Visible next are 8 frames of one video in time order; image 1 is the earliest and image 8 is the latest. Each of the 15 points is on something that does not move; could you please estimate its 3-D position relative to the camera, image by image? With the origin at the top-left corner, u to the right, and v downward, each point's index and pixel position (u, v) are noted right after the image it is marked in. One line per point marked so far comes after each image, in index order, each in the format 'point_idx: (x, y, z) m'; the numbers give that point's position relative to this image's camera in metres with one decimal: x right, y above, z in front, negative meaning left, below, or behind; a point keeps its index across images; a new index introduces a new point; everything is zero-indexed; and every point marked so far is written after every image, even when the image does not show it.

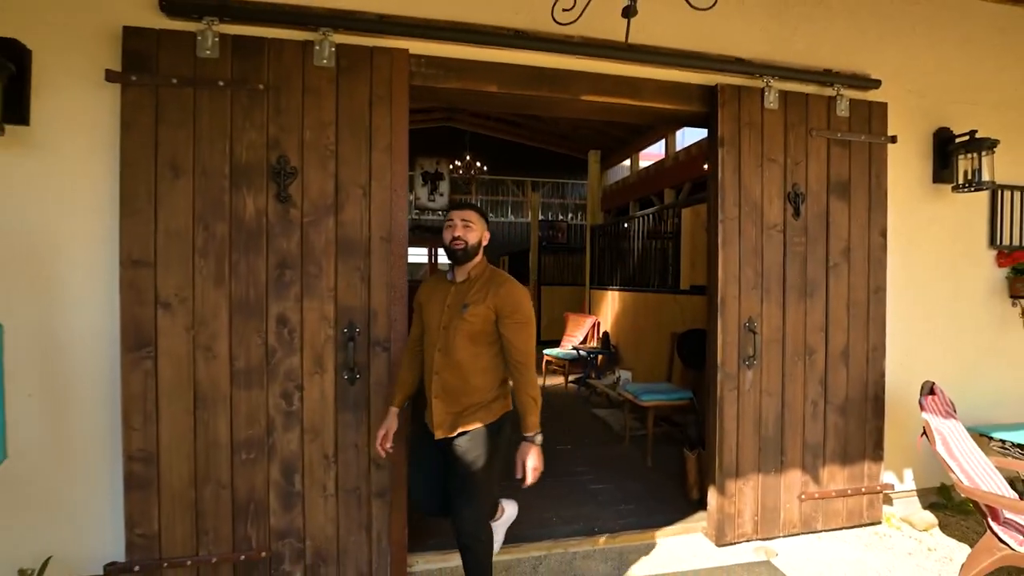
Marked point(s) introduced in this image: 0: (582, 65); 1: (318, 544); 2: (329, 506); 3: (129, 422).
0: (+0.3, +1.1, +2.3) m
1: (-0.8, -1.1, +2.1) m
2: (-0.8, -1.0, +2.1) m
3: (-1.6, -0.5, +1.9) m
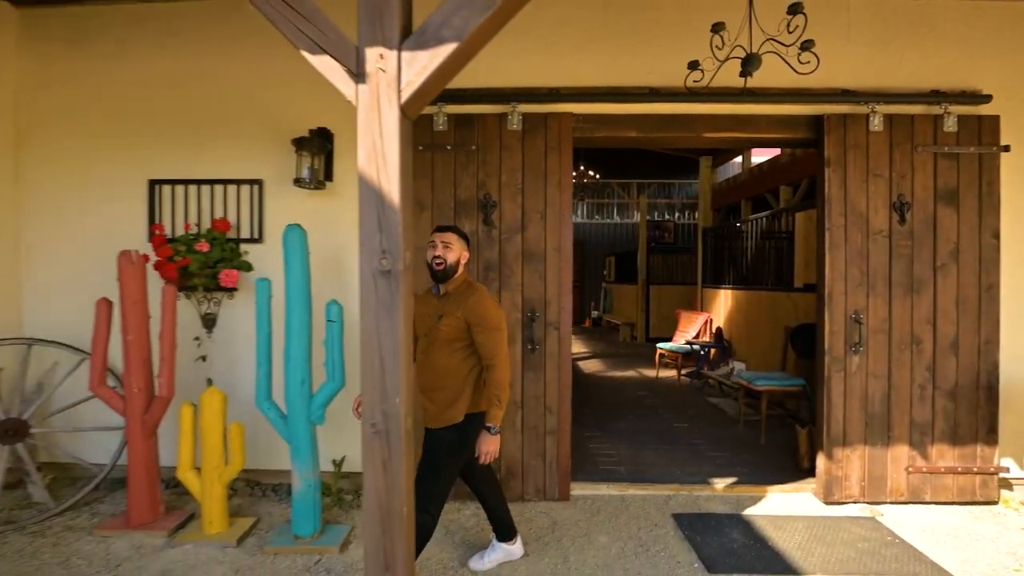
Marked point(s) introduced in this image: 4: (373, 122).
0: (+1.2, +1.1, +2.9) m
1: (0.0, -1.1, +3.0) m
2: (0.0, -0.9, +3.0) m
3: (-0.7, -0.5, +3.0) m
4: (-0.4, +0.5, +1.5) m
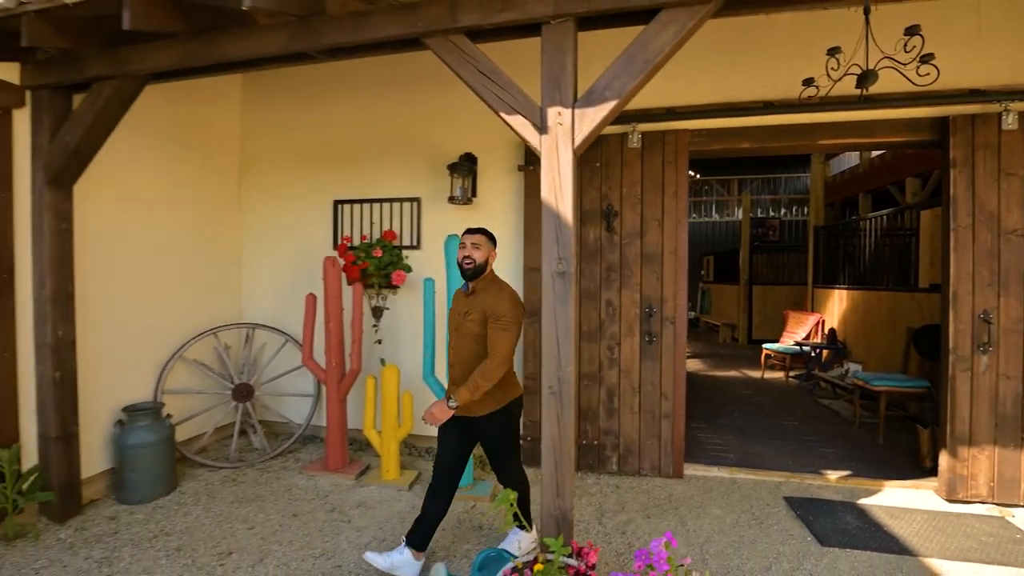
0: (+2.0, +1.1, +3.1) m
1: (+0.8, -1.1, +3.3) m
2: (+0.9, -0.9, +3.3) m
3: (+0.1, -0.5, +3.5) m
4: (+0.2, +0.5, +1.9) m
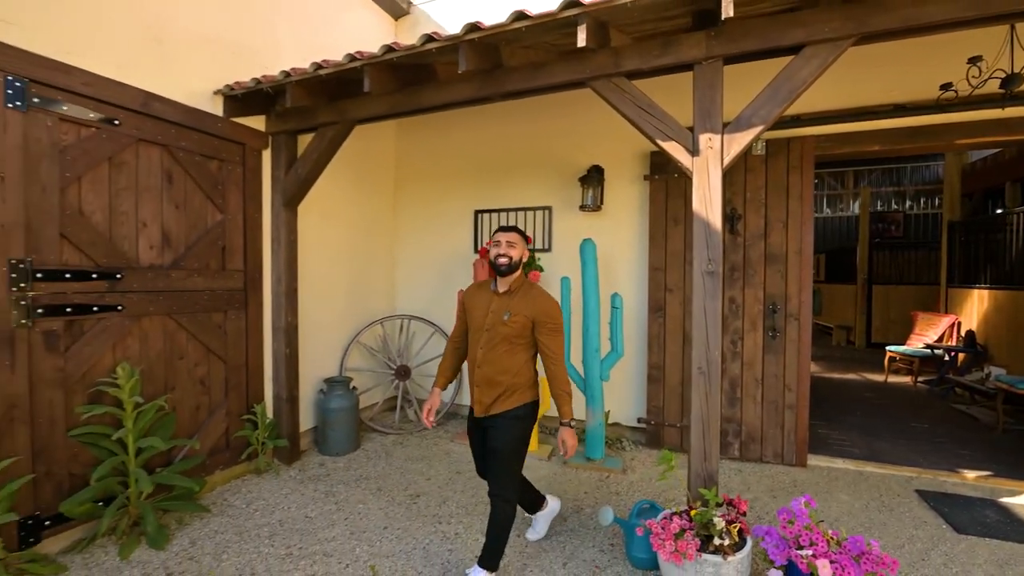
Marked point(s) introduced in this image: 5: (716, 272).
0: (+3.0, +1.1, +3.1) m
1: (+1.8, -1.1, +3.6) m
2: (+1.9, -0.9, +3.6) m
3: (+1.1, -0.5, +3.8) m
4: (+0.9, +0.5, +2.3) m
5: (+1.0, +0.1, +2.3) m
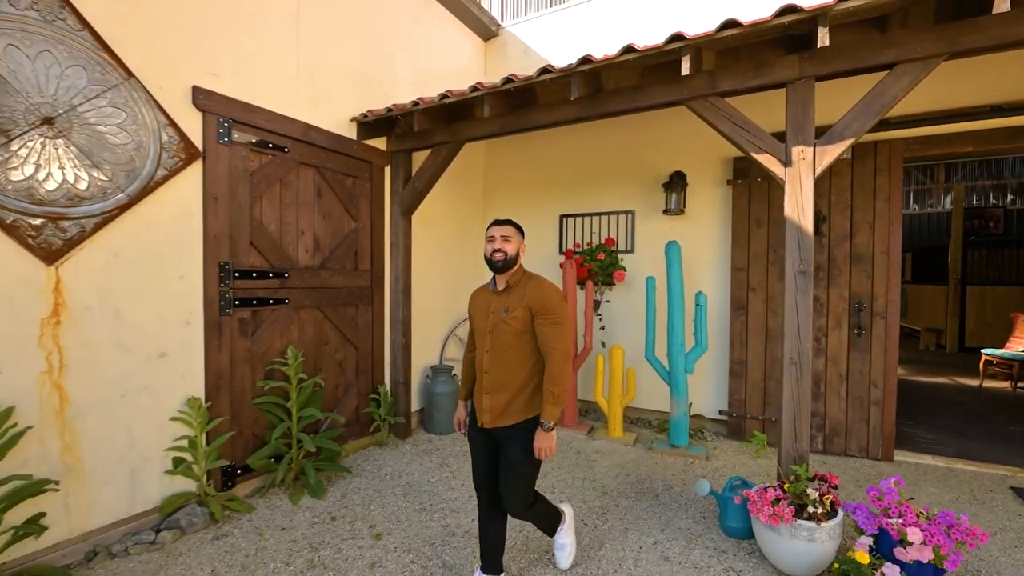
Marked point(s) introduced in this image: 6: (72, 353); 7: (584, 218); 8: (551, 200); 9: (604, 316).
0: (+3.7, +1.1, +3.1) m
1: (+2.6, -1.1, +3.7) m
2: (+2.6, -0.9, +3.7) m
3: (+1.9, -0.5, +4.0) m
4: (+1.5, +0.5, +2.5) m
5: (+1.6, +0.1, +2.5) m
6: (-2.1, -0.3, +2.3) m
7: (+0.7, +0.7, +4.8) m
8: (+0.4, +0.9, +5.0) m
9: (+0.9, -0.3, +4.8) m
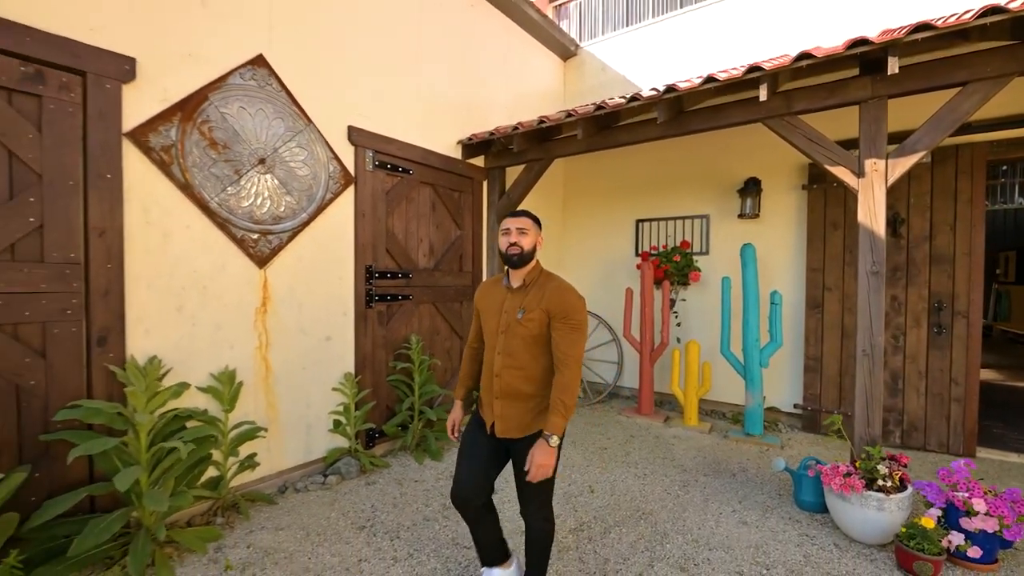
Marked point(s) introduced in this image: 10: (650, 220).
0: (+4.3, +1.1, +3.1) m
1: (+3.3, -1.1, +3.8) m
2: (+3.3, -0.9, +3.8) m
3: (+2.7, -0.5, +4.2) m
4: (+2.1, +0.5, +2.8) m
5: (+2.2, +0.1, +2.8) m
6: (-1.6, -0.3, +3.0) m
7: (+1.6, +0.7, +5.2) m
8: (+1.3, +0.9, +5.4) m
9: (+1.8, -0.3, +5.1) m
10: (+1.5, +0.8, +5.2) m
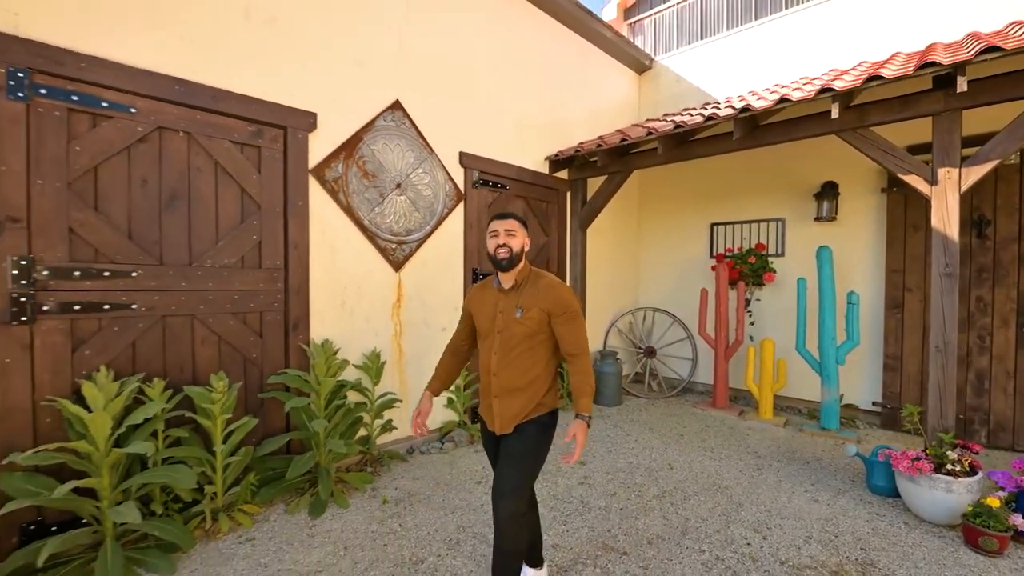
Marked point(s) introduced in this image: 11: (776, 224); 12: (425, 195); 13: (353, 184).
0: (+5.0, +1.1, +3.1) m
1: (+4.0, -1.1, +3.9) m
2: (+4.1, -0.9, +3.9) m
3: (+3.5, -0.5, +4.4) m
4: (+2.8, +0.5, +3.0) m
5: (+2.8, +0.1, +3.0) m
6: (-0.9, -0.3, +3.7) m
7: (+2.6, +0.7, +5.4) m
8: (+2.3, +0.9, +5.7) m
9: (+2.8, -0.3, +5.4) m
10: (+2.5, +0.8, +5.5) m
11: (+2.9, +0.7, +5.1) m
12: (-0.7, +0.8, +3.8) m
13: (-1.1, +0.7, +3.4) m
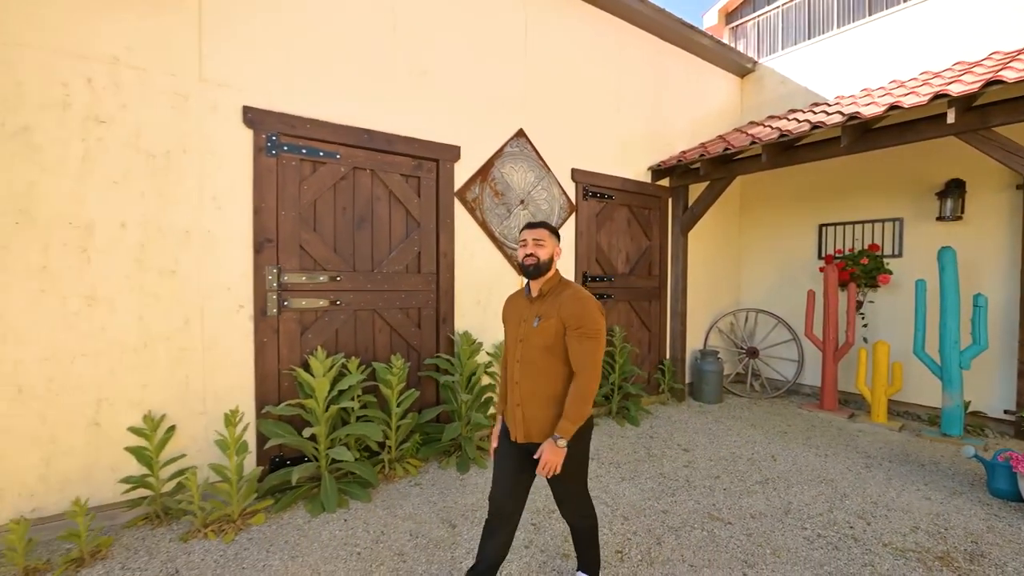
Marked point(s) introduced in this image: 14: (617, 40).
0: (+5.7, +1.1, +2.6) m
1: (+5.0, -1.1, +3.6) m
2: (+5.0, -0.9, +3.6) m
3: (+4.5, -0.5, +4.2) m
4: (+3.6, +0.5, +3.0) m
5: (+3.6, +0.1, +2.9) m
6: (+0.1, -0.3, +4.4) m
7: (+3.8, +0.7, +5.4) m
8: (+3.6, +0.9, +5.7) m
9: (+4.0, -0.3, +5.3) m
10: (+3.7, +0.7, +5.4) m
11: (+4.1, +0.7, +5.0) m
12: (+0.3, +0.7, +4.4) m
13: (-0.2, +0.7, +4.0) m
14: (+1.1, +2.7, +5.1) m
